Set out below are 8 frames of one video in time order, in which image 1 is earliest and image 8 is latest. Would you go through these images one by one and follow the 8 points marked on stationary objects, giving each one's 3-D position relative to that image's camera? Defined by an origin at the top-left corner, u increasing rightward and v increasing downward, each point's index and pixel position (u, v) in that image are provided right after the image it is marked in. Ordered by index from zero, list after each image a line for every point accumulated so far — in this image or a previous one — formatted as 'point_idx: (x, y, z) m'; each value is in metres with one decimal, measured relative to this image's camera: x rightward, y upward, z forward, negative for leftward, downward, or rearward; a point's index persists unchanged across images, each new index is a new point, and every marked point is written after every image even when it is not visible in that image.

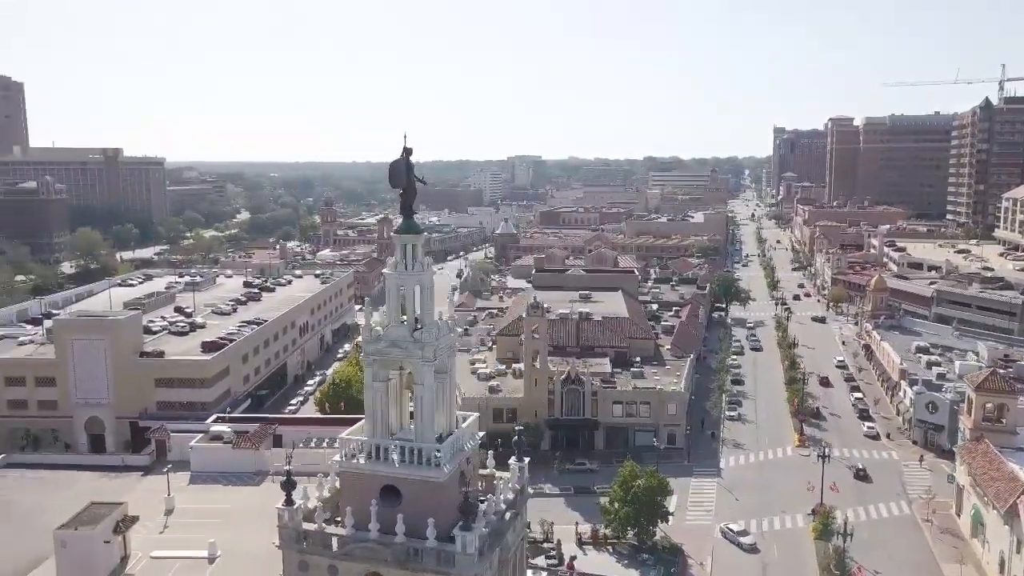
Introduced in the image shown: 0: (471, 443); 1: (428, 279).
0: (-0.8, -2.7, +14.8) m
1: (-1.4, +0.2, +14.2) m
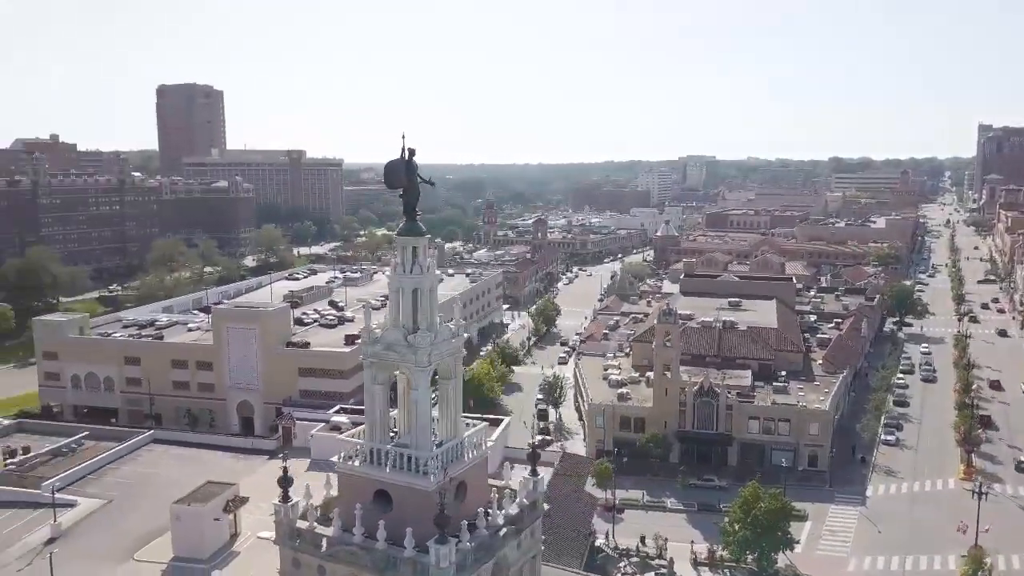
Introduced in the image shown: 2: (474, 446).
0: (-0.7, -2.8, +14.3) m
1: (-1.3, +0.1, +13.9) m
2: (-0.7, -2.7, +14.4) m
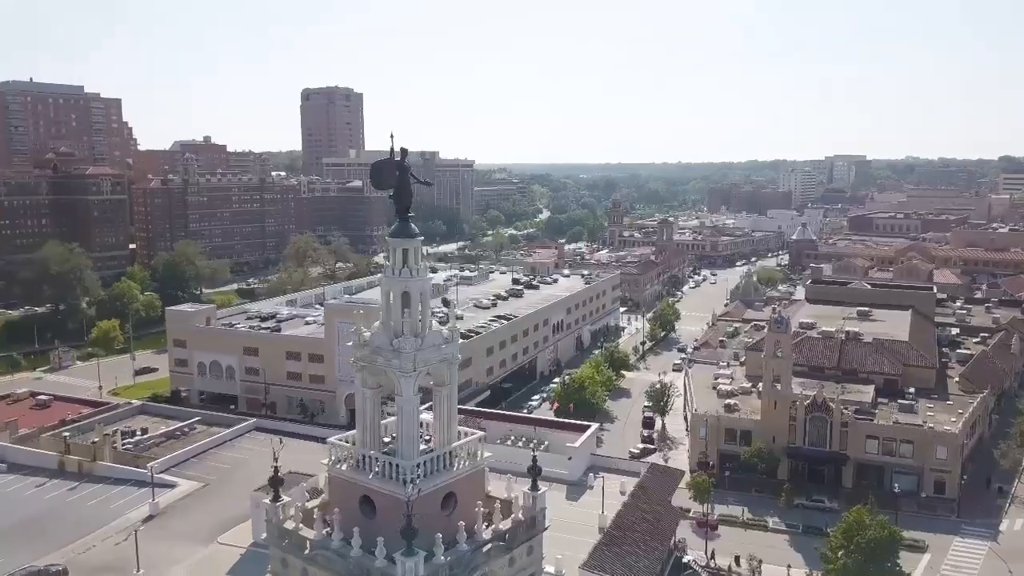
0: (-0.8, -2.9, +13.8) m
1: (-1.4, 0.0, +13.5) m
2: (-0.8, -2.8, +13.9) m
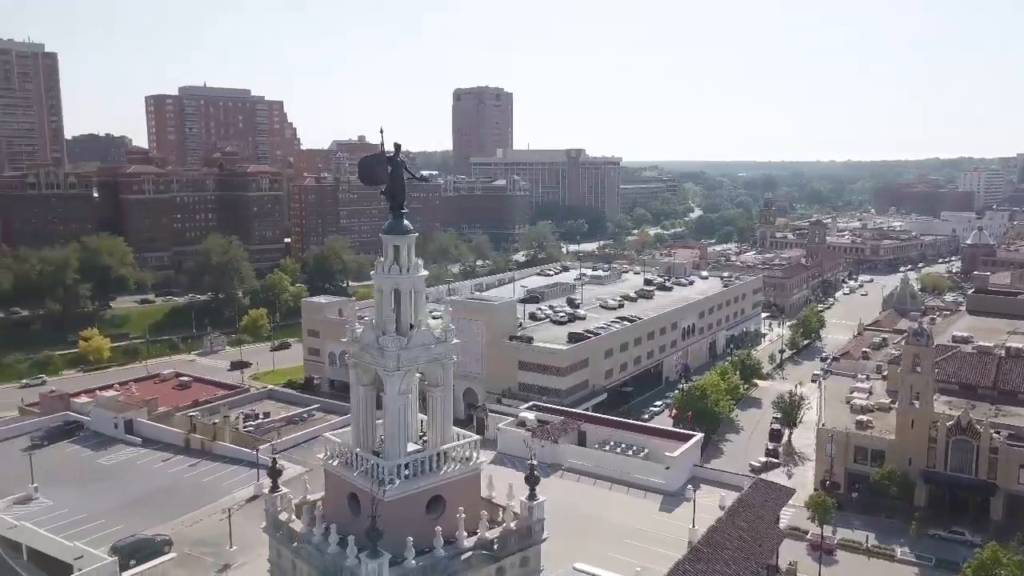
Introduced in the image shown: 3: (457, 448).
0: (-0.9, -2.9, +13.4) m
1: (-1.5, +0.1, +13.2) m
2: (-0.9, -2.8, +13.5) m
3: (-0.9, -2.6, +13.5) m
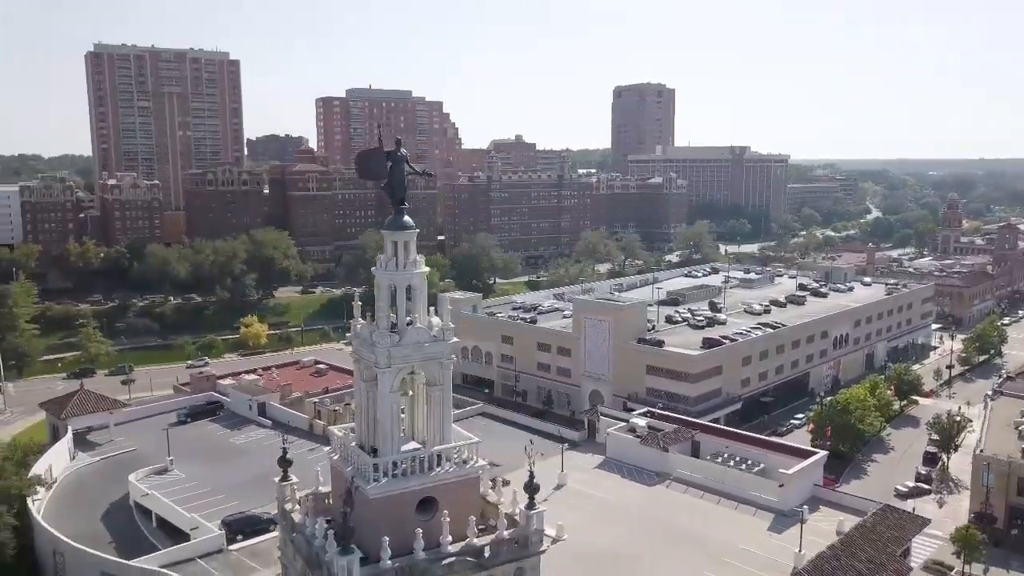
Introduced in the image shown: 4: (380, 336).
0: (-0.9, -2.8, +13.1) m
1: (-1.5, +0.1, +13.0) m
2: (-0.9, -2.7, +13.1) m
3: (-0.9, -2.5, +13.1) m
4: (-1.9, -0.7, +12.6) m
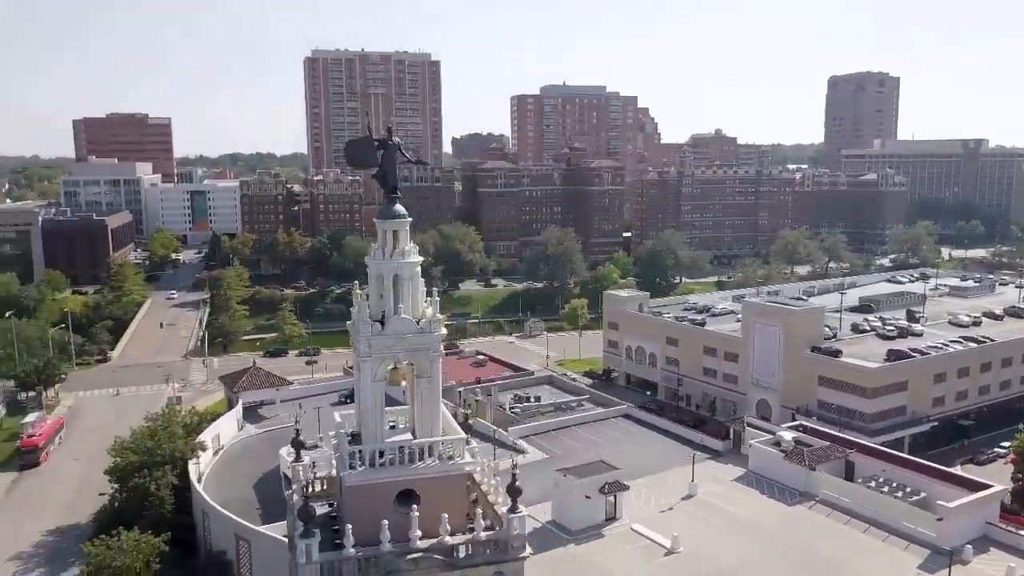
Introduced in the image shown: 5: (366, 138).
0: (-1.1, -2.7, +12.8) m
1: (-1.6, +0.3, +12.8) m
2: (-1.1, -2.6, +12.8) m
3: (-1.1, -2.4, +12.8) m
4: (-2.2, -0.6, +12.6) m
5: (-2.1, +2.3, +12.7) m
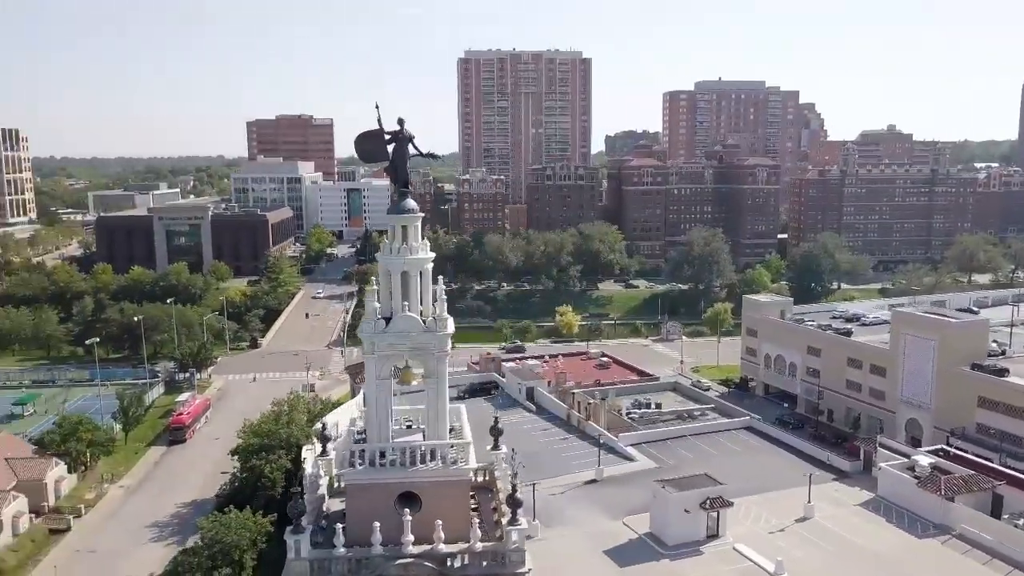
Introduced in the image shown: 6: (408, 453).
0: (-1.0, -2.7, +12.3) m
1: (-1.4, +0.3, +12.4) m
2: (-1.0, -2.5, +12.4) m
3: (-1.0, -2.4, +12.4) m
4: (-2.1, -0.5, +12.3) m
5: (-1.9, +2.3, +12.4) m
6: (-1.5, -2.4, +12.4) m
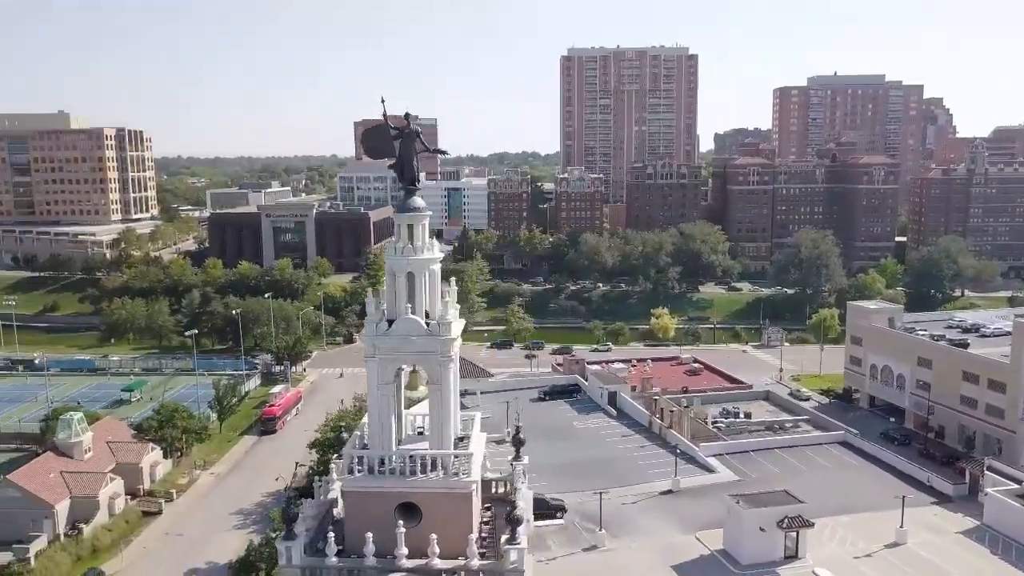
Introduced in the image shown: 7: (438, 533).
0: (-1.0, -2.7, +11.8) m
1: (-1.3, +0.3, +11.9) m
2: (-0.9, -2.6, +11.8) m
3: (-0.9, -2.4, +11.8) m
4: (-1.9, -0.5, +11.9) m
5: (-1.7, +2.3, +12.0) m
6: (-1.4, -2.5, +11.9) m
7: (-0.9, -3.4, +11.8) m
